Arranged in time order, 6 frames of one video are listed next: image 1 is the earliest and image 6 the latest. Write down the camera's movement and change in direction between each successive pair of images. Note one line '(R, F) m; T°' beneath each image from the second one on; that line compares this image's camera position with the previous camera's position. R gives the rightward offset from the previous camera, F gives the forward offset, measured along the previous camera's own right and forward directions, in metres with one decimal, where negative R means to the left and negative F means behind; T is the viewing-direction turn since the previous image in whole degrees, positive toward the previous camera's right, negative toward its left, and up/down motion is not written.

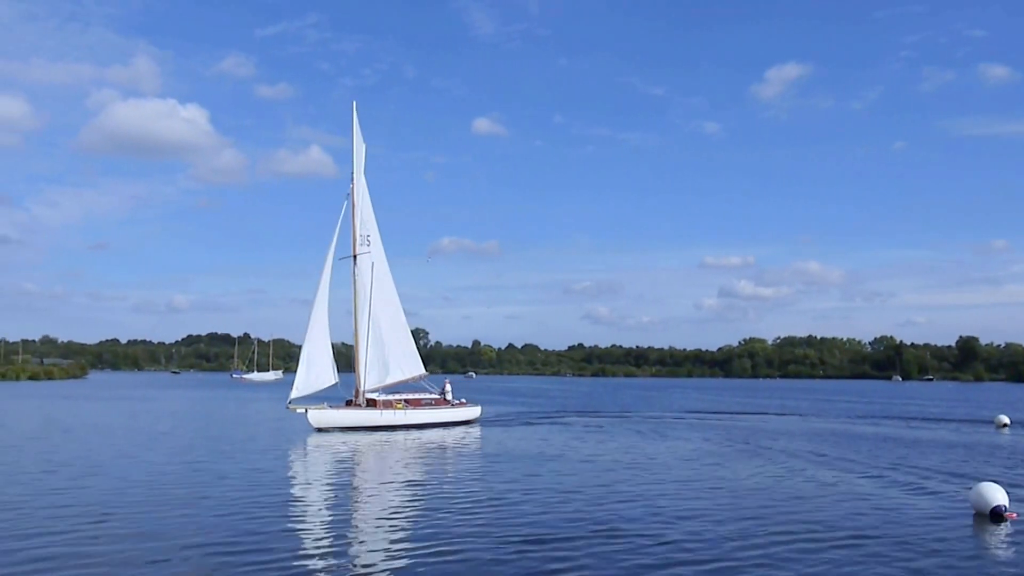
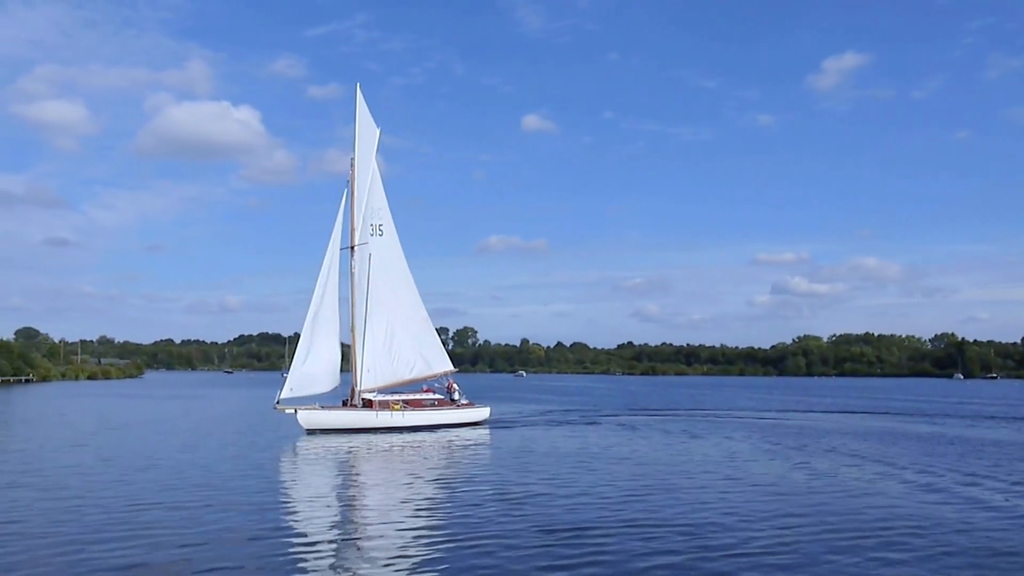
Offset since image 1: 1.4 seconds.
(+0.4, +0.6) m; -3°
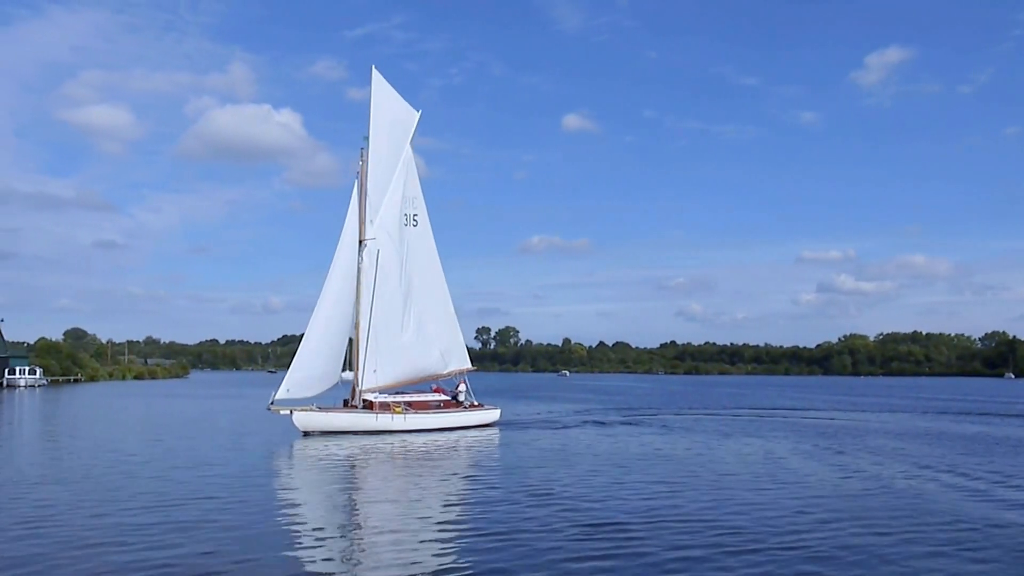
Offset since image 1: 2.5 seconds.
(-0.1, +0.1) m; -2°
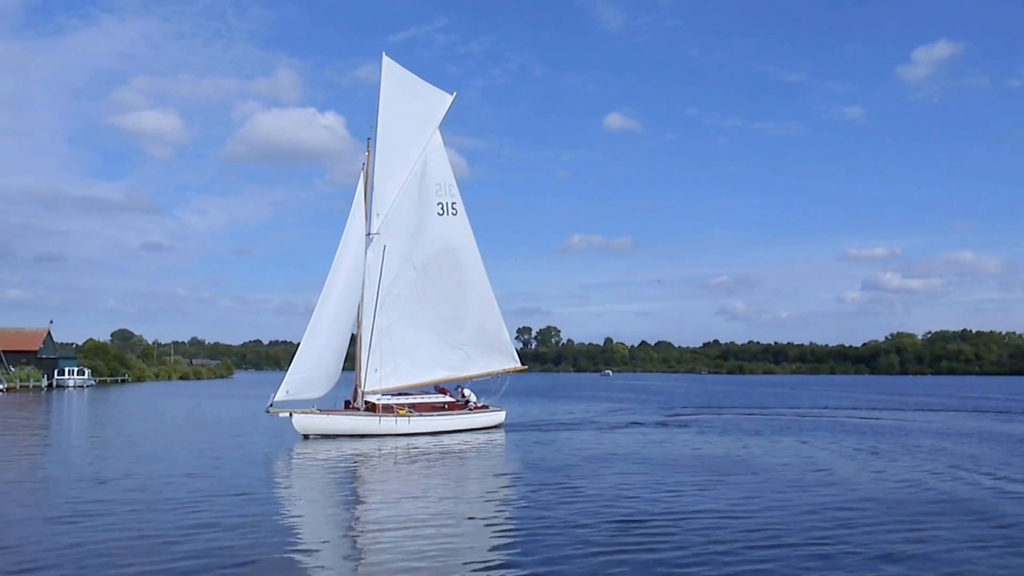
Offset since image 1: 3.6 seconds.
(+0.1, +0.2) m; -2°
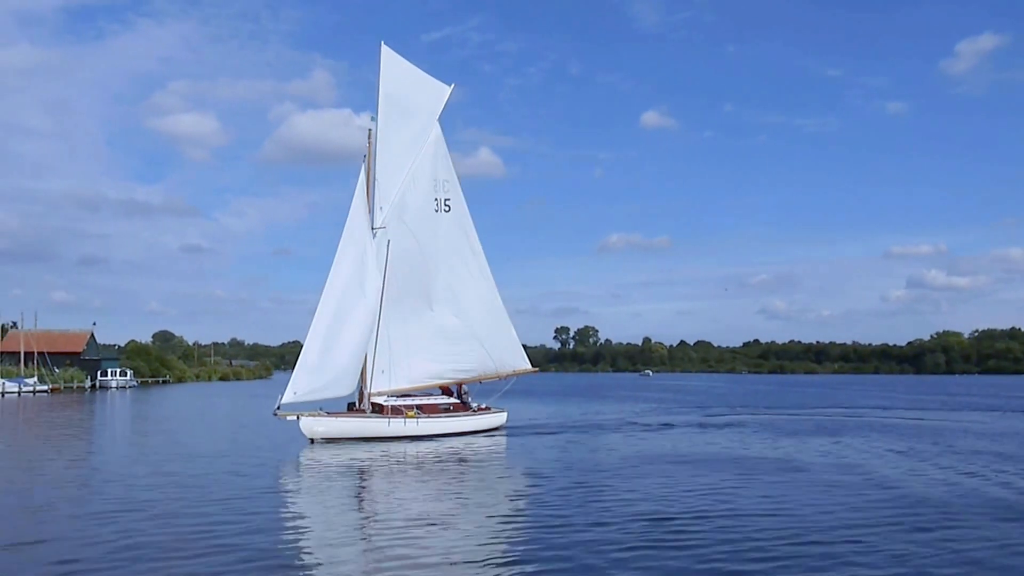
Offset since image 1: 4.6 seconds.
(0.0, +0.3) m; -2°
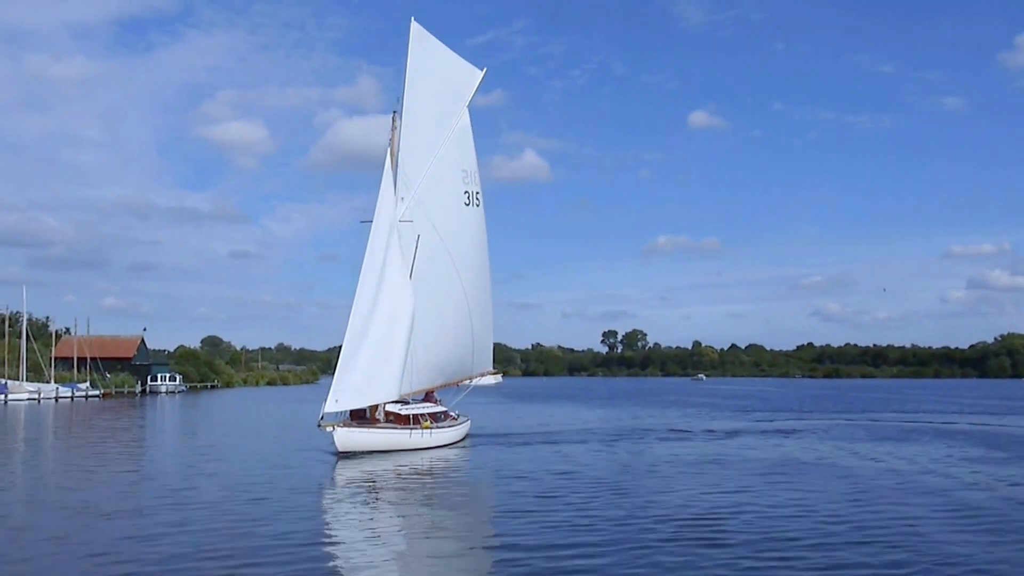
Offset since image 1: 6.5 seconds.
(-0.1, +0.8) m; -2°
